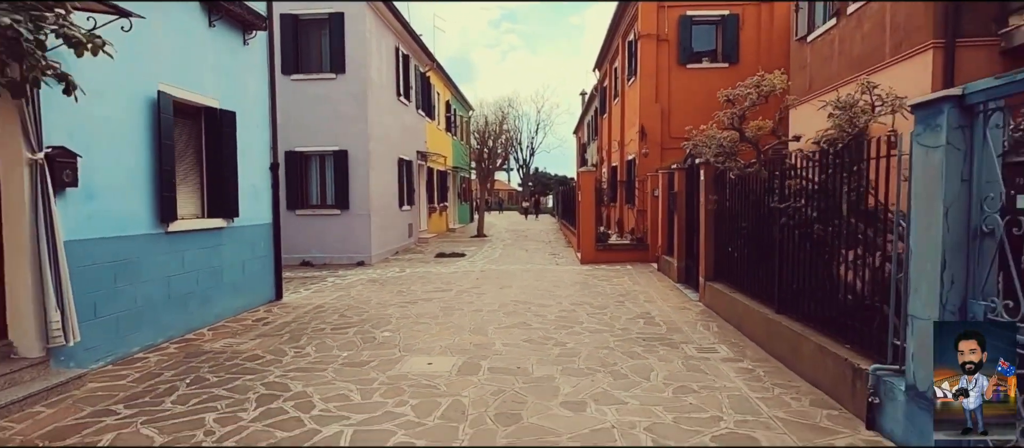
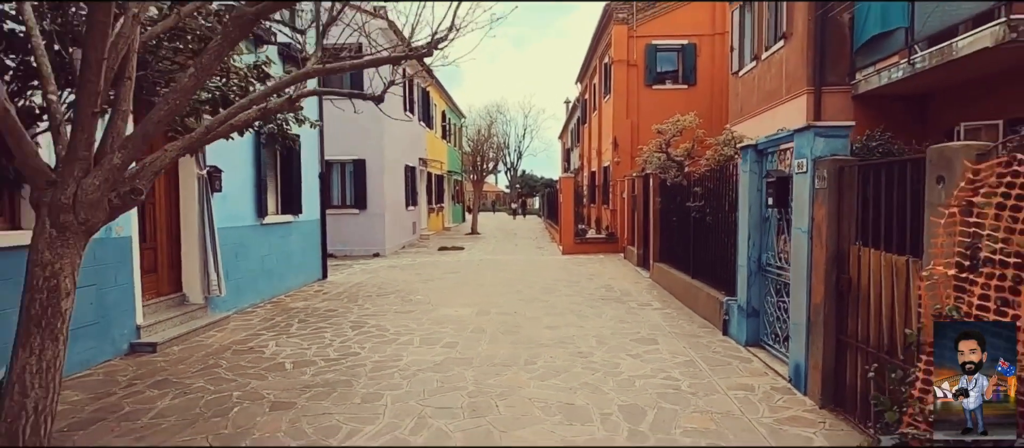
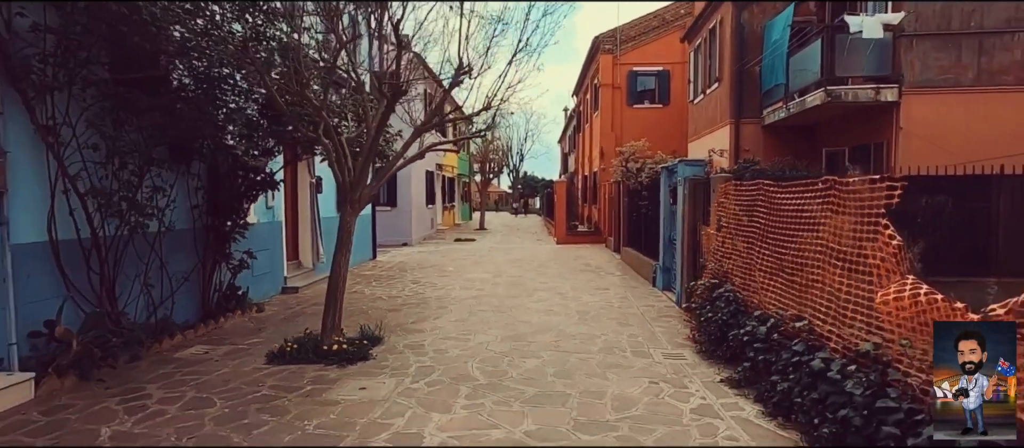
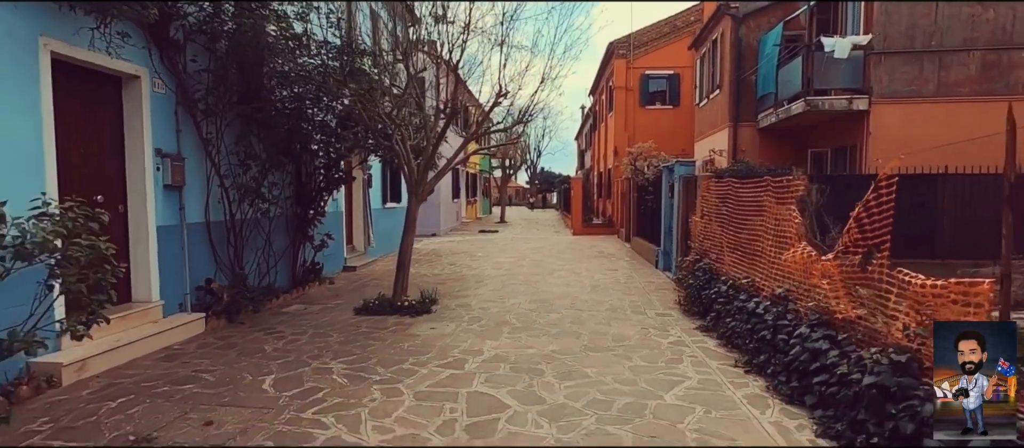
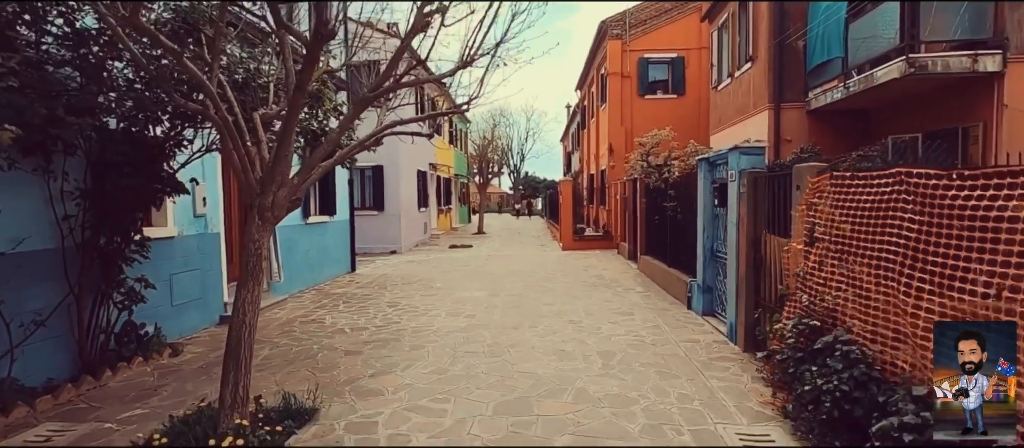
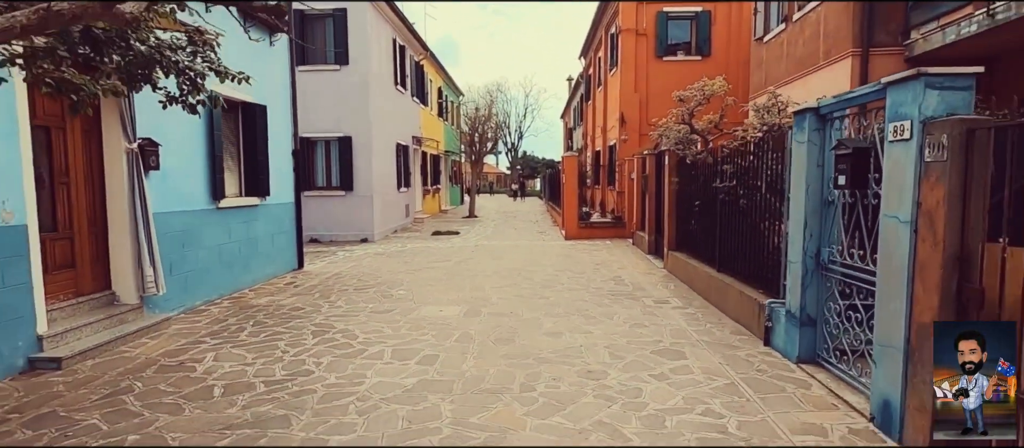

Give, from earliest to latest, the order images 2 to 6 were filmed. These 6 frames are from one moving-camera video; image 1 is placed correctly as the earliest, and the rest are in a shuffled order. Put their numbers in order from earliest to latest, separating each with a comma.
6, 2, 5, 3, 4
